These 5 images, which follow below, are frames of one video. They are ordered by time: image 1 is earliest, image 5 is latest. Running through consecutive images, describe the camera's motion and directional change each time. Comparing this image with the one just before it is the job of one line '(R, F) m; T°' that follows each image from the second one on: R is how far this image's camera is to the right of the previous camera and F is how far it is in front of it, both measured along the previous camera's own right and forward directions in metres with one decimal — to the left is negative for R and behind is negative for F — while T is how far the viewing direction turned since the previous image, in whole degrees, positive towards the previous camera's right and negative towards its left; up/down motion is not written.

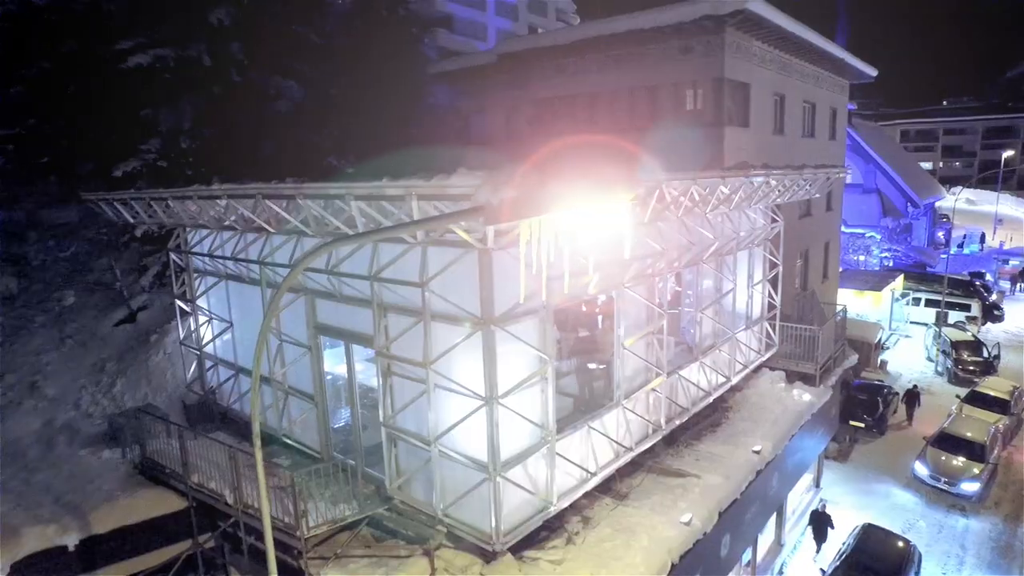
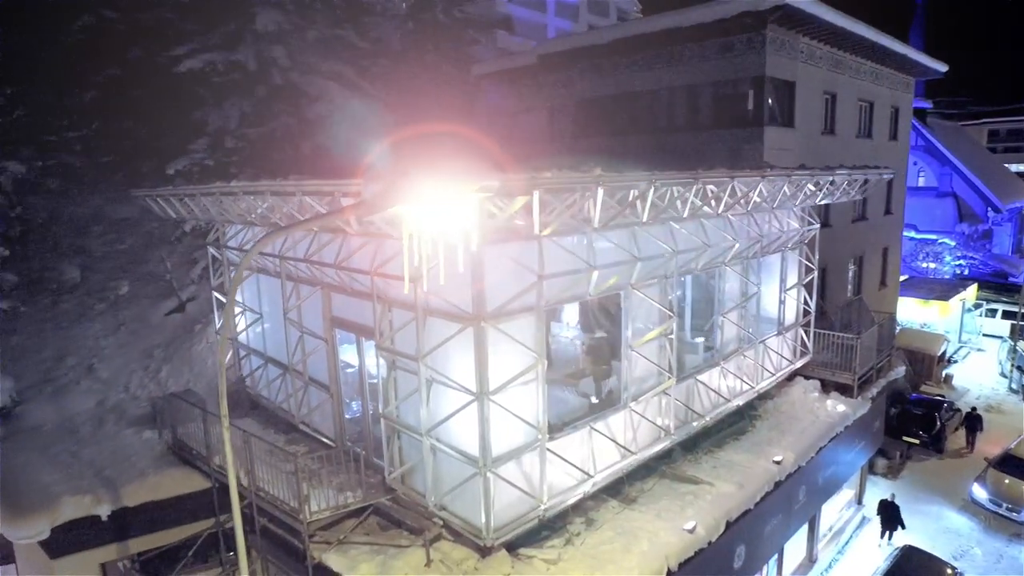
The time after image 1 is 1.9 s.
(+0.8, 0.0) m; -6°
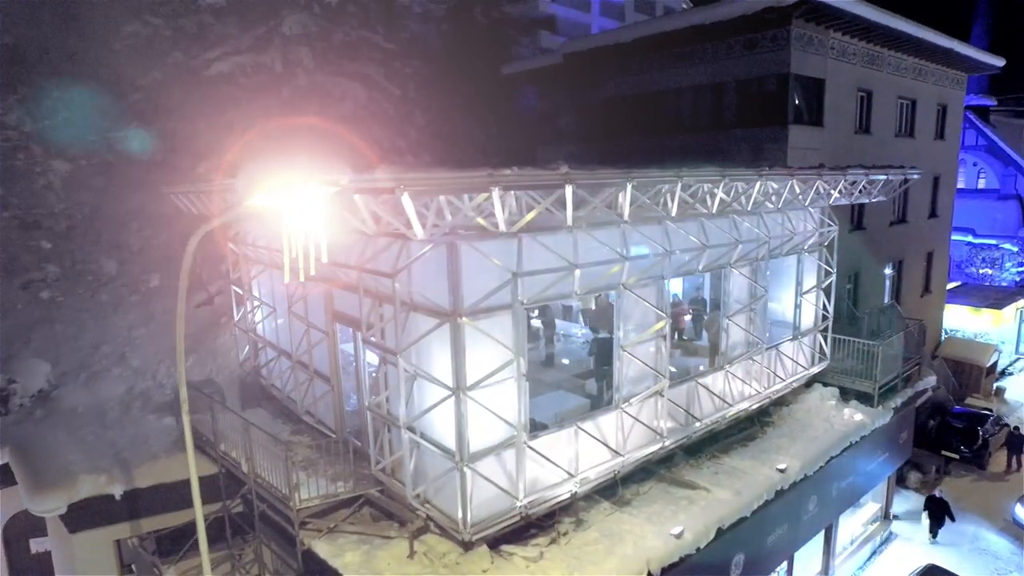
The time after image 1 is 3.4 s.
(+0.8, 0.0) m; -4°
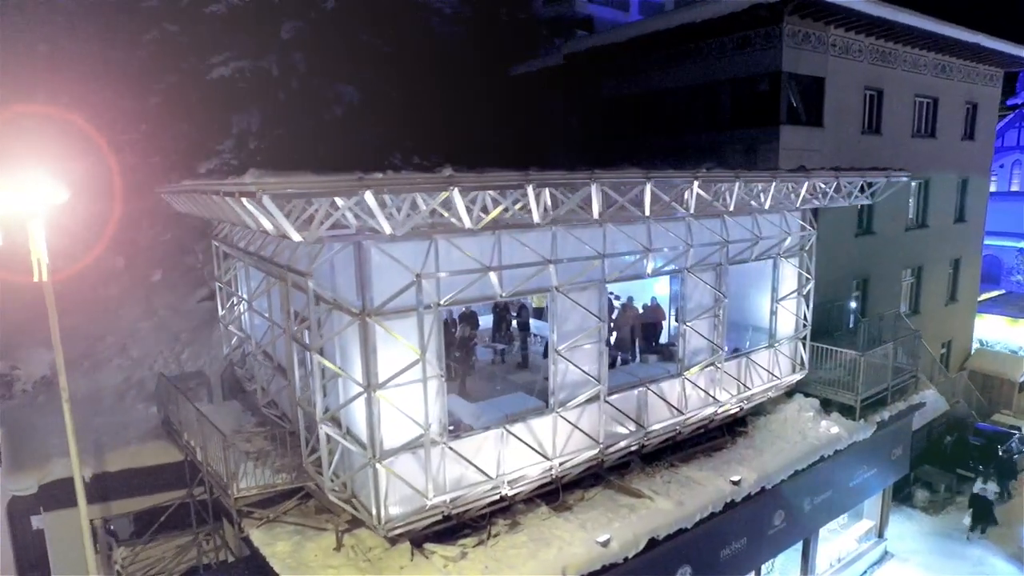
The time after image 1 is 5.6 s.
(+1.7, 0.0) m; -5°
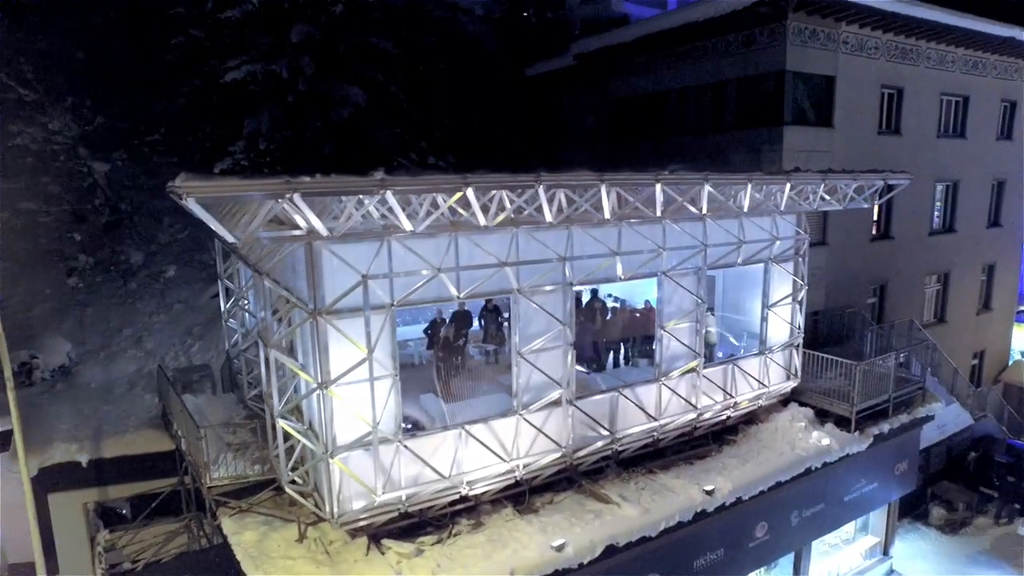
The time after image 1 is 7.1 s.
(+1.2, 0.0) m; -4°
